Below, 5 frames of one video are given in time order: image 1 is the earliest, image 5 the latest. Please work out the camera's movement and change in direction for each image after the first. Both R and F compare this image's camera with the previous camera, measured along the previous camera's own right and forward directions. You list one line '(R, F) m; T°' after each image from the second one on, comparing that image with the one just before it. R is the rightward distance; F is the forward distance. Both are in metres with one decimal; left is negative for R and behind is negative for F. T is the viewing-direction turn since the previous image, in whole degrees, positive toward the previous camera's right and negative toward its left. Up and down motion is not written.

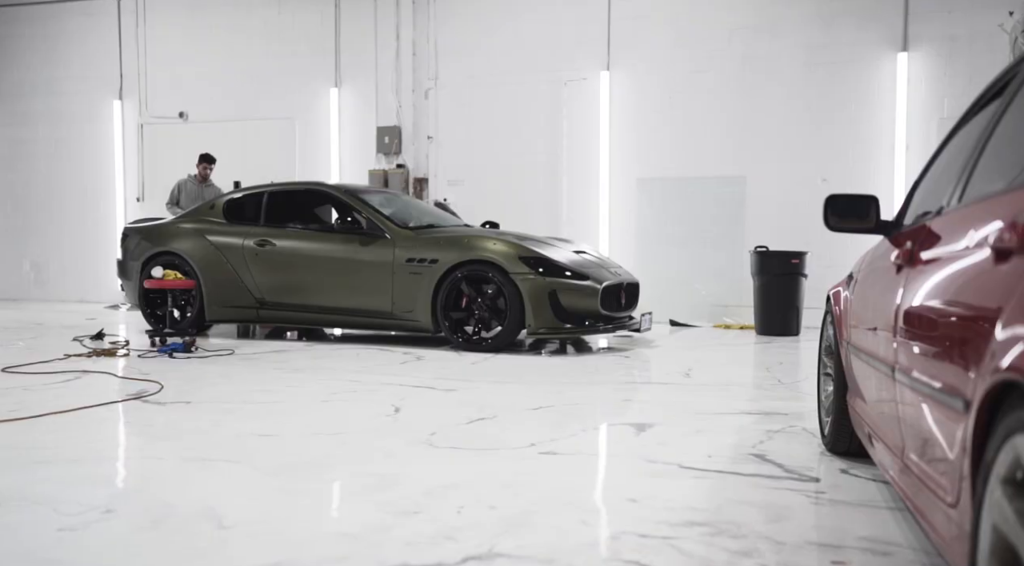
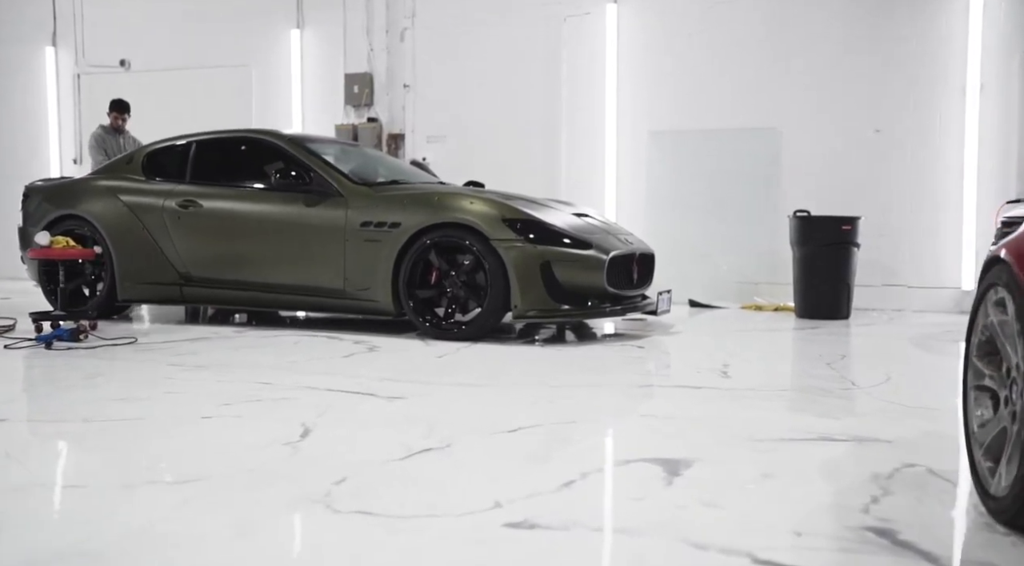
(+0.1, +1.5) m; 0°
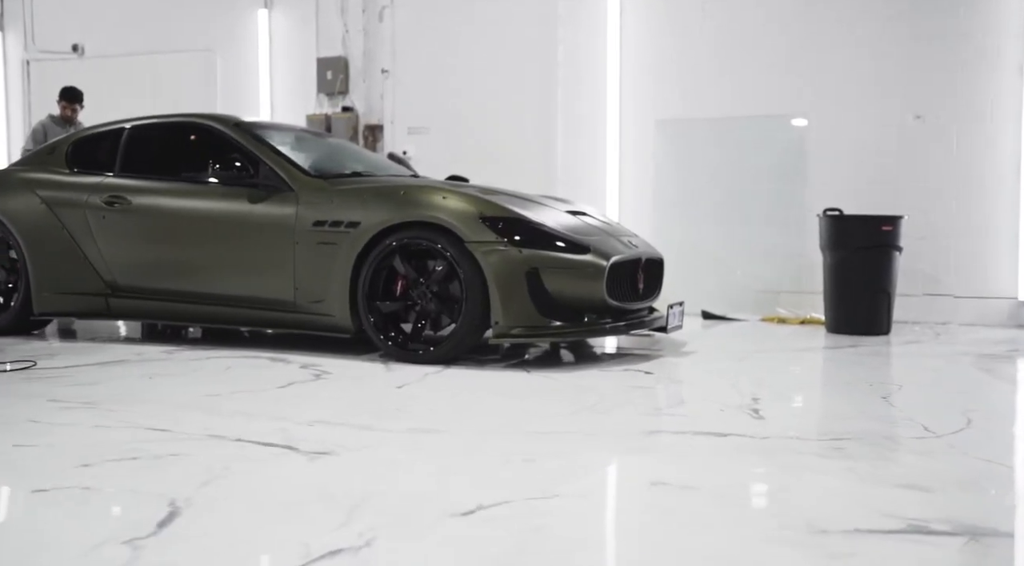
(+0.1, +0.9) m; 0°
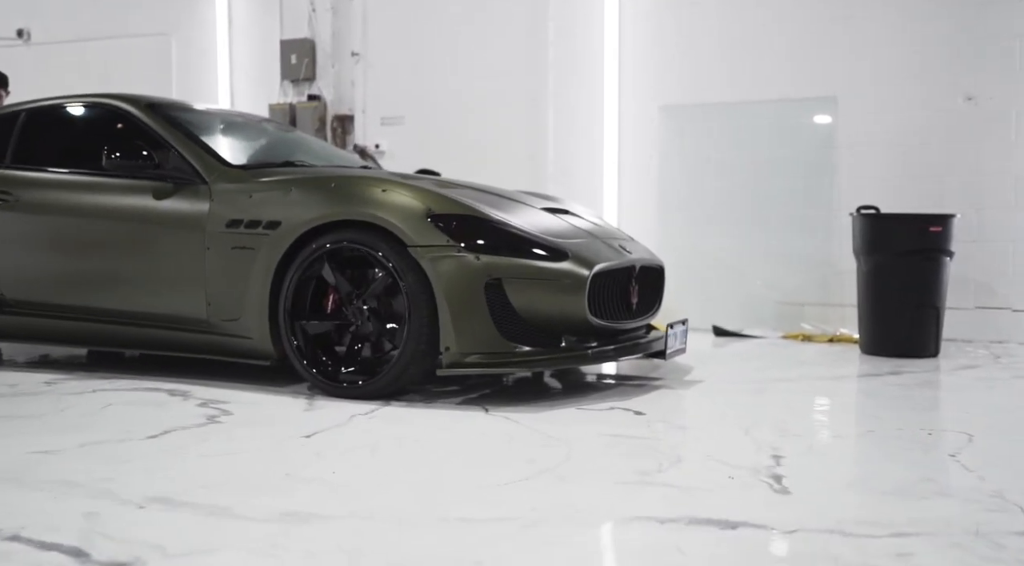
(+0.2, +0.9) m; -1°
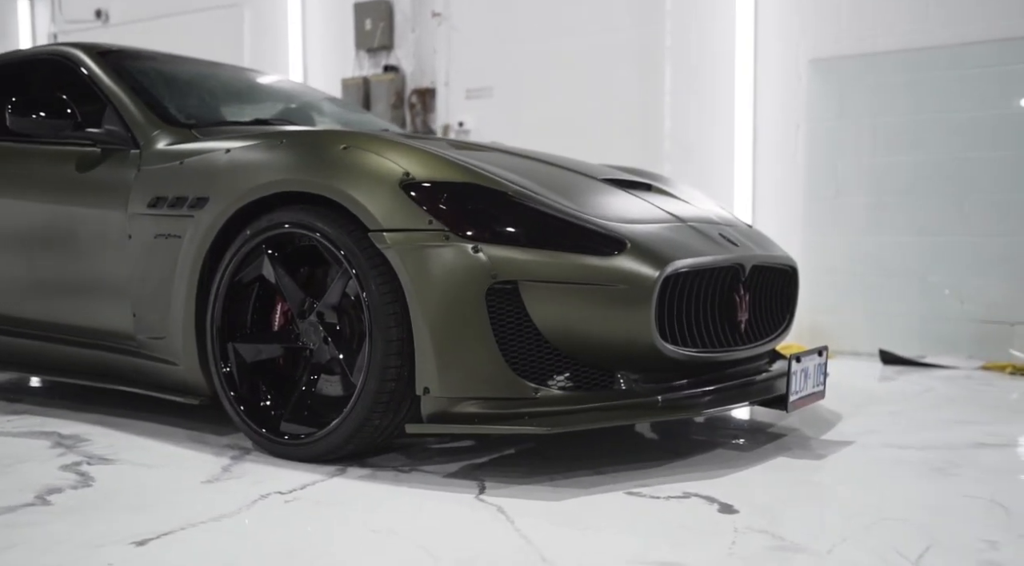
(+0.3, +1.3) m; -9°
